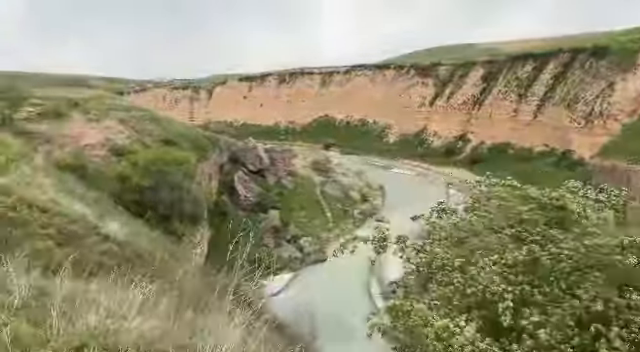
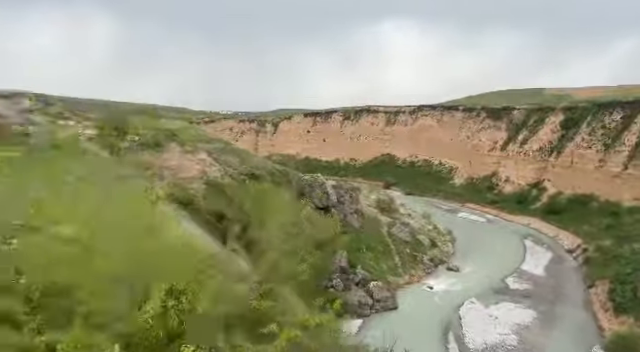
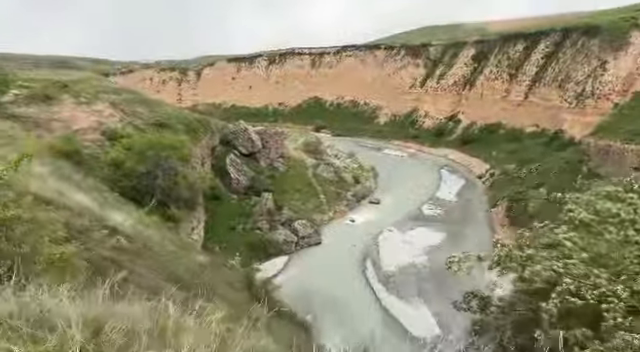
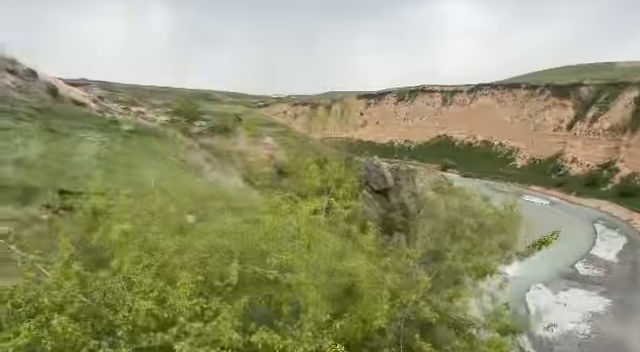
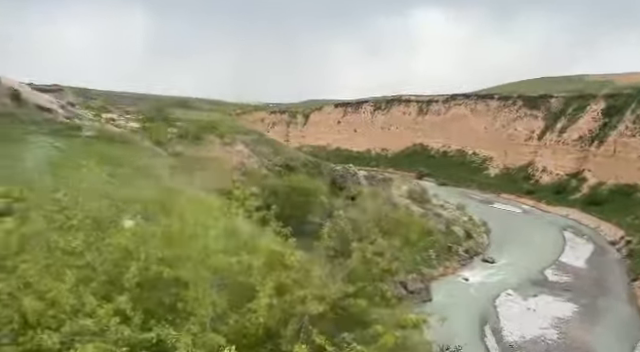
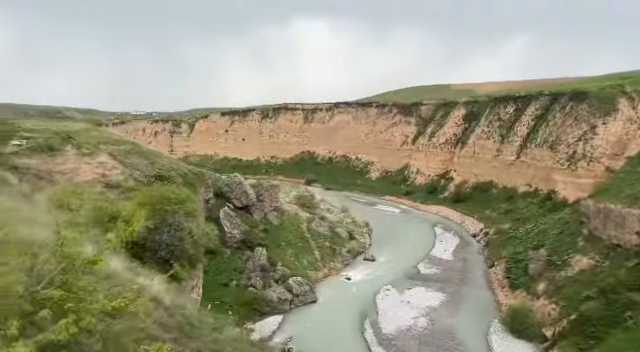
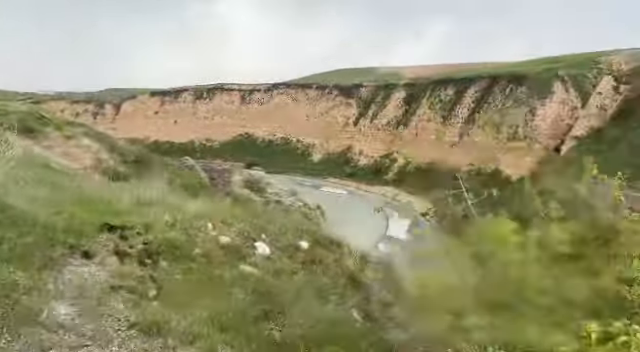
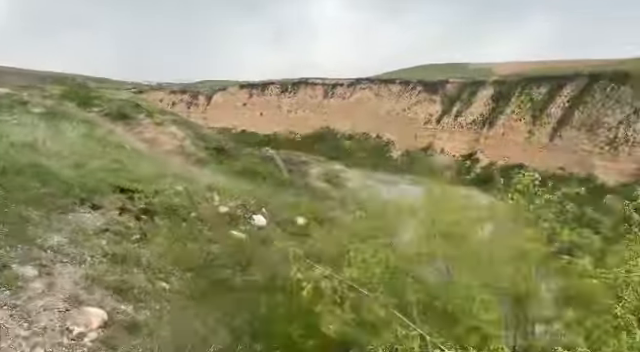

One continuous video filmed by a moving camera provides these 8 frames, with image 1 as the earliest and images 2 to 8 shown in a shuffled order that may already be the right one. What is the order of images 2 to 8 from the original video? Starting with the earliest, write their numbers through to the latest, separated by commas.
3, 6, 2, 5, 4, 8, 7
